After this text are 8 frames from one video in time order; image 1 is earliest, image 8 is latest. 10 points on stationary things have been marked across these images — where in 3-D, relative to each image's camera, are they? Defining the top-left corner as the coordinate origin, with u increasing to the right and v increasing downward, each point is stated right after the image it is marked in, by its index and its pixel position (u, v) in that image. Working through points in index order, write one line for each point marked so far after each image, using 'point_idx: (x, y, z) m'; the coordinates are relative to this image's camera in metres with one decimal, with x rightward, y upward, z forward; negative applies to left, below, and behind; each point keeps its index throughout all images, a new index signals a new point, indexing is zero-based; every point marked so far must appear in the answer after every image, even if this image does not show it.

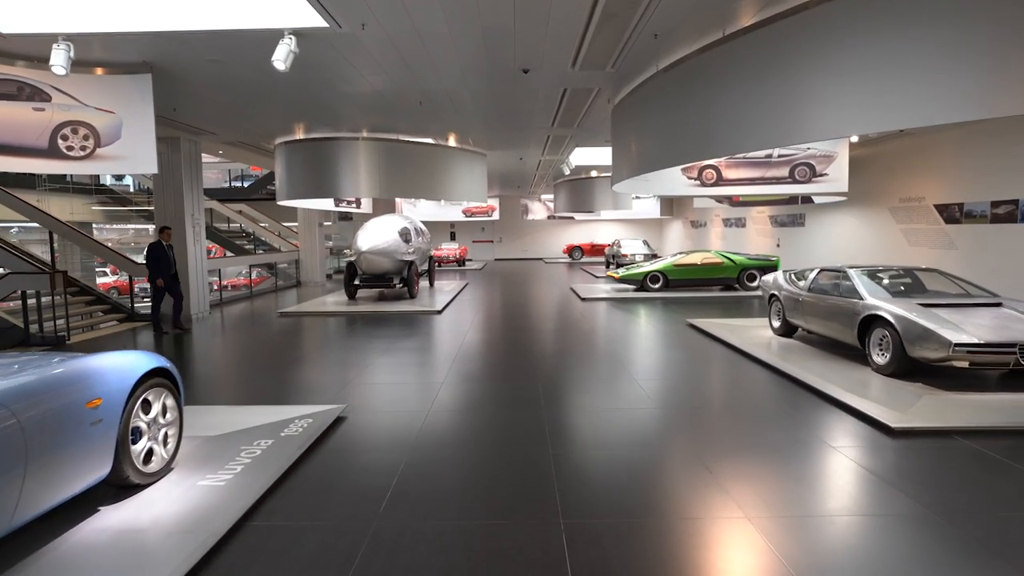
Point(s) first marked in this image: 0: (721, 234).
0: (+7.1, +1.8, +19.3) m
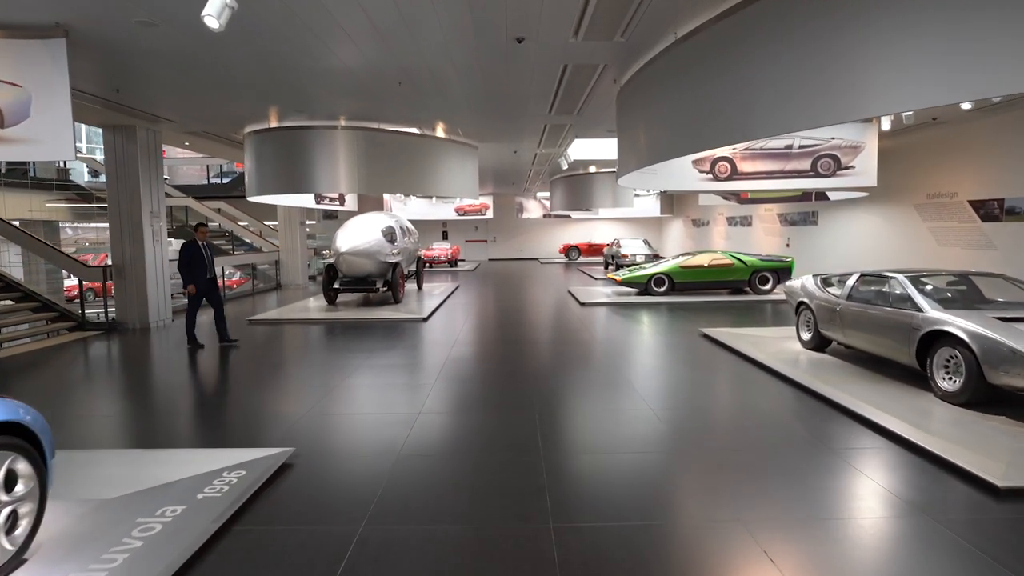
0: (+6.9, +1.8, +18.5) m
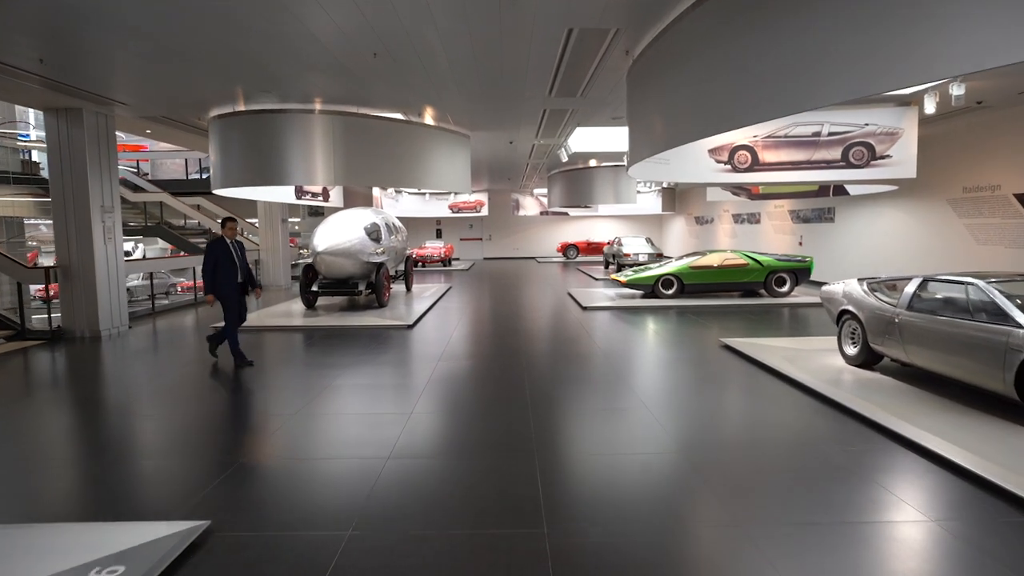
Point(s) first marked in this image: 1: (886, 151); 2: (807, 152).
0: (+6.8, +1.8, +17.7) m
1: (+4.6, +1.7, +7.0) m
2: (+3.7, +1.7, +7.3) m
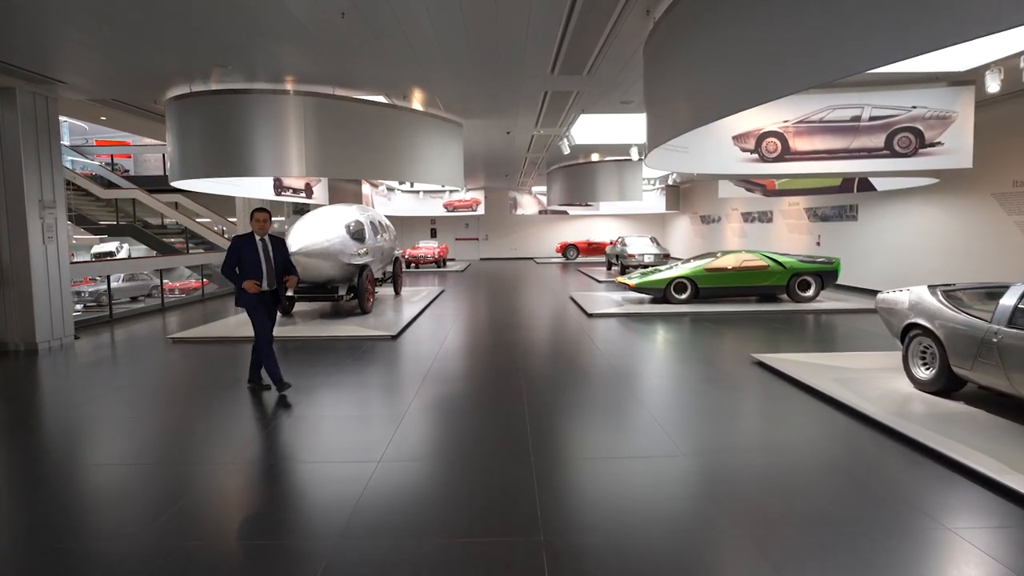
0: (+6.7, +1.7, +16.8) m
1: (+4.6, +1.6, +6.2) m
2: (+3.7, +1.6, +6.4) m
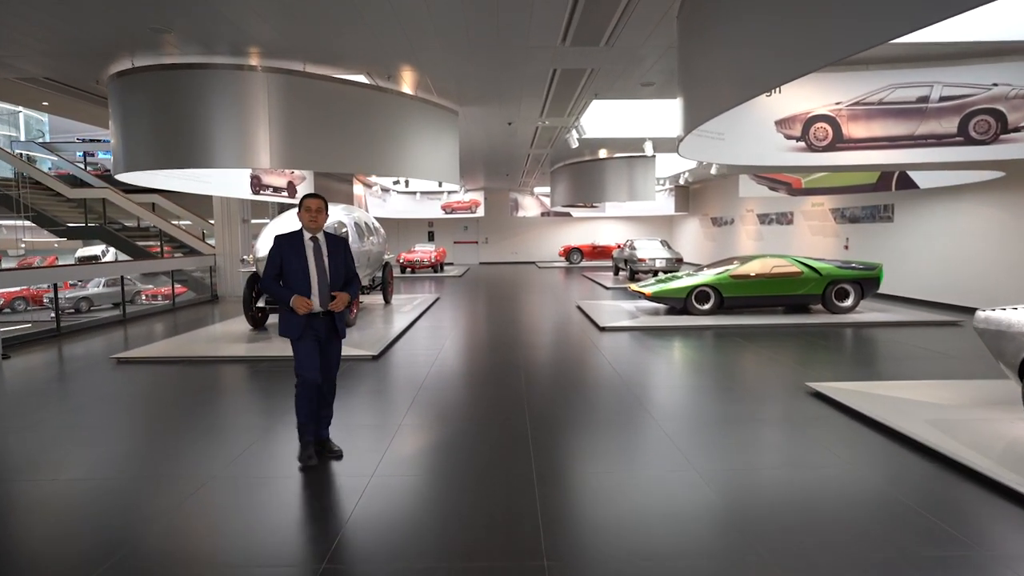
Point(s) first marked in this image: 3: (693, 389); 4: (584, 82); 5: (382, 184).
0: (+6.7, +1.5, +15.8) m
1: (+4.6, +1.5, +5.2) m
2: (+3.7, +1.5, +5.4) m
3: (+1.9, -1.1, +6.0) m
4: (+0.8, +2.4, +6.6) m
5: (-3.7, +3.0, +16.4) m
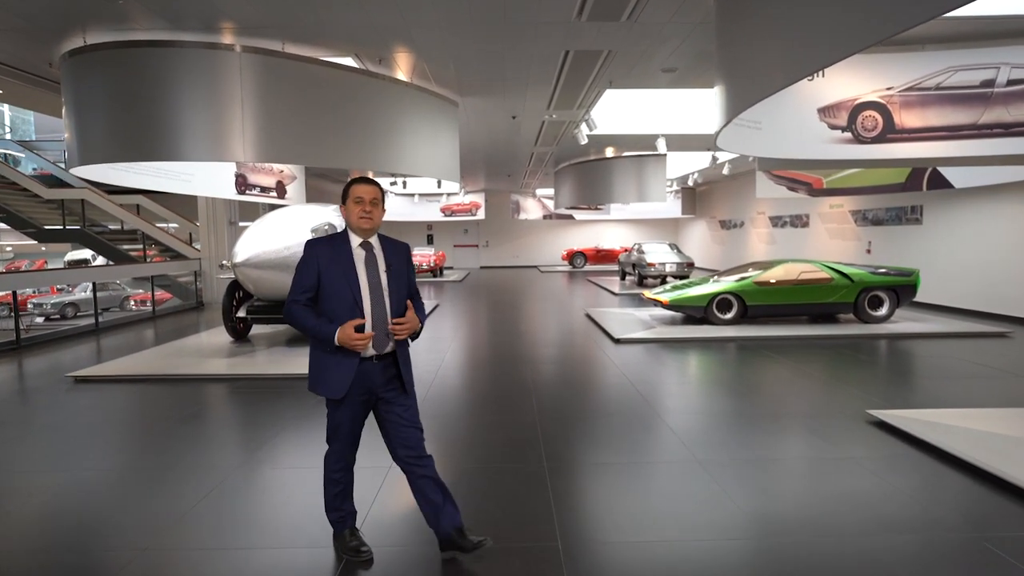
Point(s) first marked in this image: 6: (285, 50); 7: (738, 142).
0: (+6.8, +1.4, +15.2) m
1: (+4.7, +1.4, +4.5) m
2: (+3.8, +1.4, +4.7) m
3: (+1.9, -1.2, +5.4) m
4: (+0.9, +2.3, +5.9) m
5: (-3.7, +2.8, +15.8) m
6: (-2.1, +2.2, +5.5) m
7: (+1.8, +1.1, +4.5) m
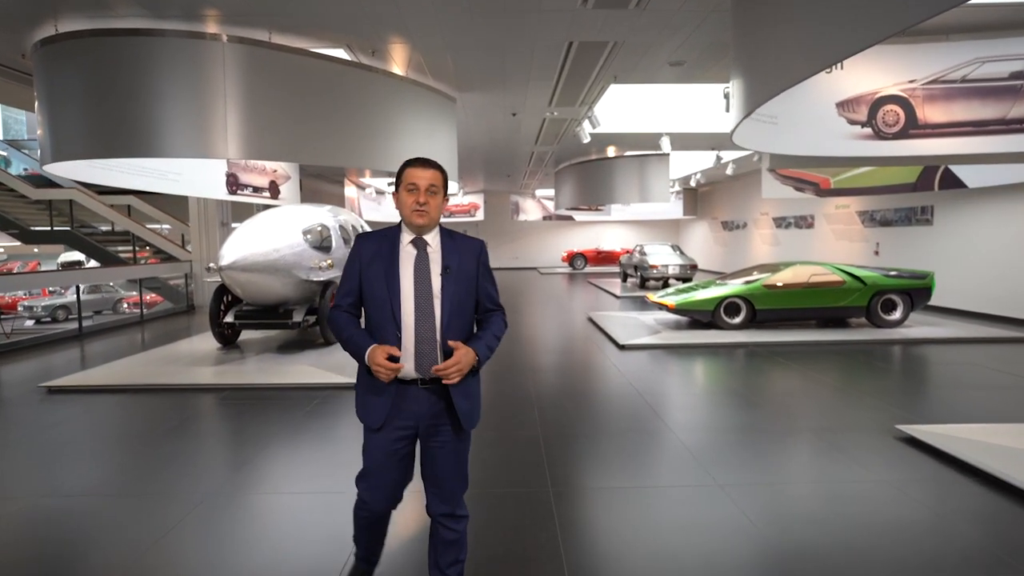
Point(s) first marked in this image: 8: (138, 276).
0: (+6.8, +1.3, +14.9) m
1: (+4.7, +1.4, +4.3) m
2: (+3.8, +1.4, +4.5) m
3: (+2.0, -1.2, +5.1) m
4: (+0.9, +2.2, +5.7) m
5: (-3.7, +2.8, +15.5) m
6: (-2.1, +2.2, +5.2) m
7: (+1.8, +1.1, +4.3) m
8: (-7.0, +0.2, +10.8) m
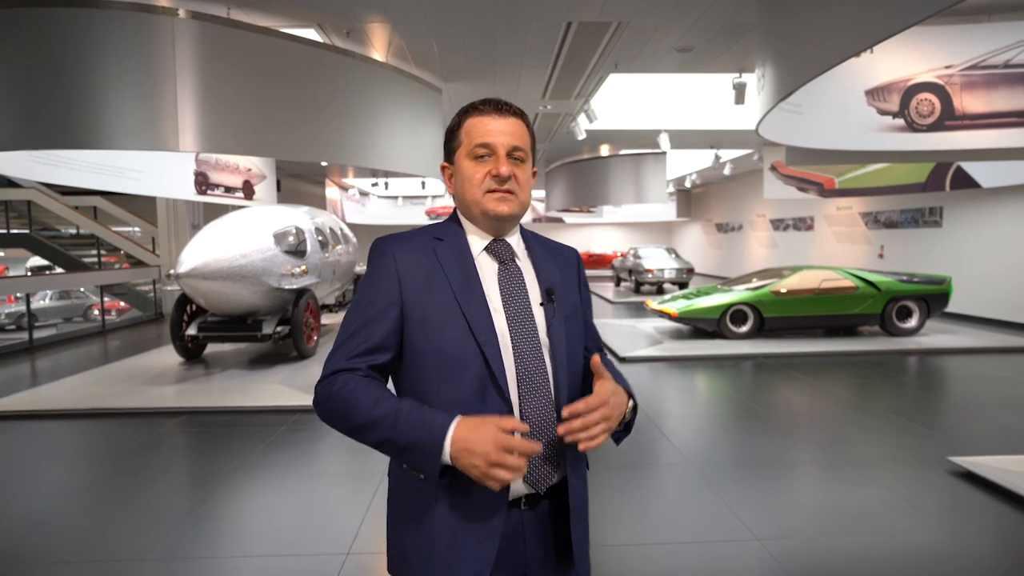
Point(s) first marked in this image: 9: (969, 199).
0: (+6.5, +1.2, +14.5) m
1: (+4.6, +1.3, +3.8) m
2: (+3.7, +1.3, +4.0) m
3: (+1.9, -1.3, +4.6) m
4: (+0.8, +2.2, +5.2) m
5: (-4.0, +2.6, +14.9) m
6: (-2.2, +2.1, +4.7) m
7: (+1.7, +1.0, +3.8) m
8: (-7.2, +0.1, +10.1) m
9: (+6.7, +1.3, +8.5) m
